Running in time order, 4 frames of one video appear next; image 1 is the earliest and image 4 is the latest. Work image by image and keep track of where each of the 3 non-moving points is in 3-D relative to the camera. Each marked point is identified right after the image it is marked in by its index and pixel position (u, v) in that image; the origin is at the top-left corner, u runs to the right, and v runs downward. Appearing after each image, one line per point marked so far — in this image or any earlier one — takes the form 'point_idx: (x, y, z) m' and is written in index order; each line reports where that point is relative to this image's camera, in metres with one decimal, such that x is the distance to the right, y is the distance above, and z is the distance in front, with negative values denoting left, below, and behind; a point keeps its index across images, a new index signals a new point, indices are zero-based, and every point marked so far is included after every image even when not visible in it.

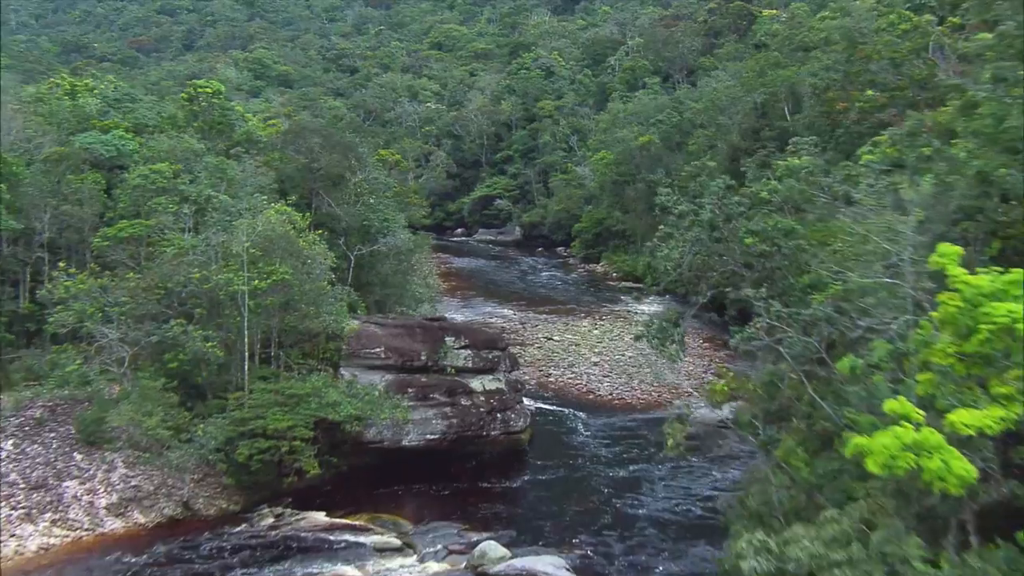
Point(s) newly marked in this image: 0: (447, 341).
0: (-0.8, -0.6, +16.1) m
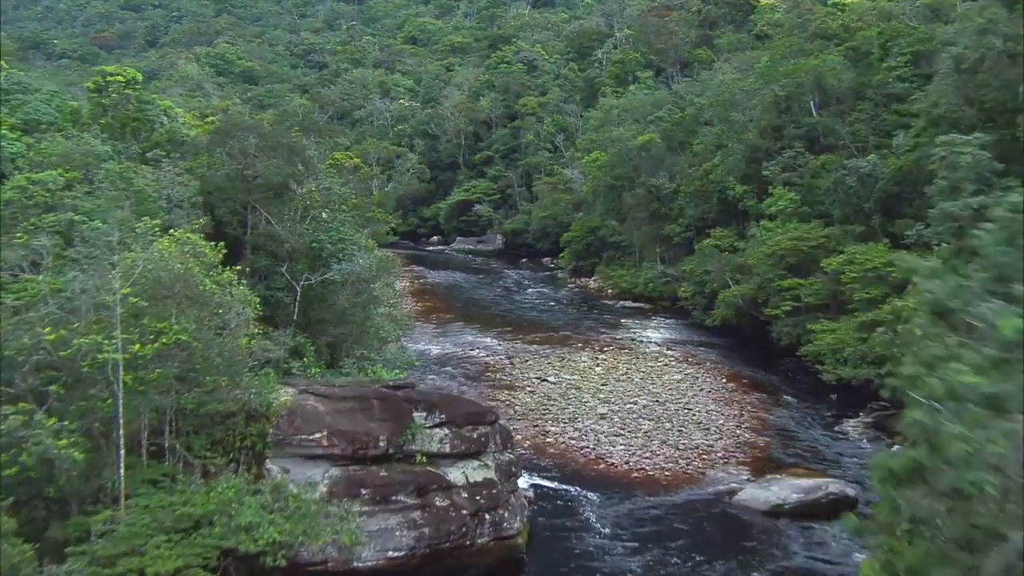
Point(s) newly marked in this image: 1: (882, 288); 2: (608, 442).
0: (-0.8, -1.1, +11.8) m
1: (+5.2, 0.0, +19.4) m
2: (+1.2, -1.9, +17.2) m
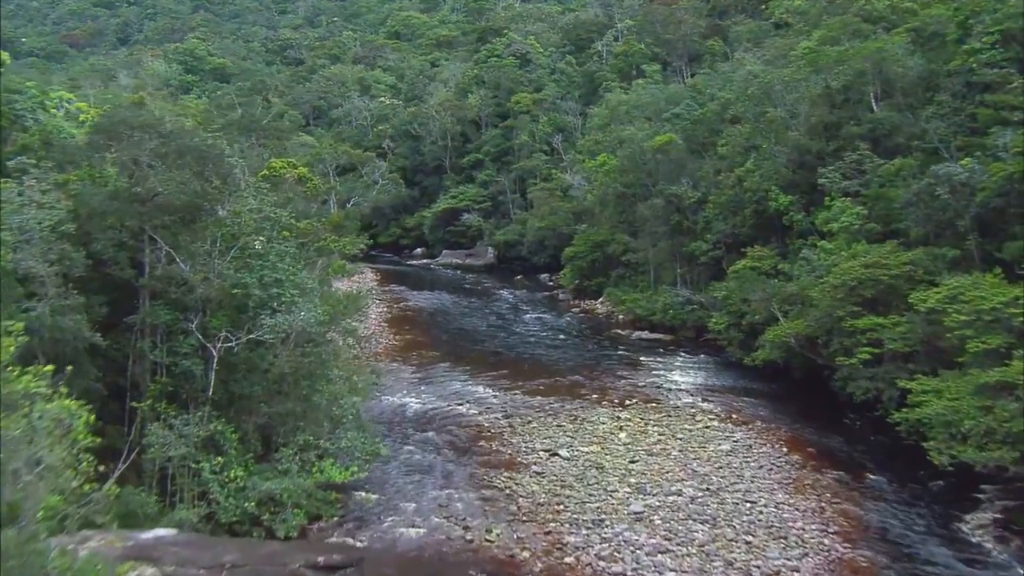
0: (-0.7, -1.7, +6.8) m
1: (+5.3, -0.5, +14.5) m
2: (+1.3, -2.5, +12.3) m
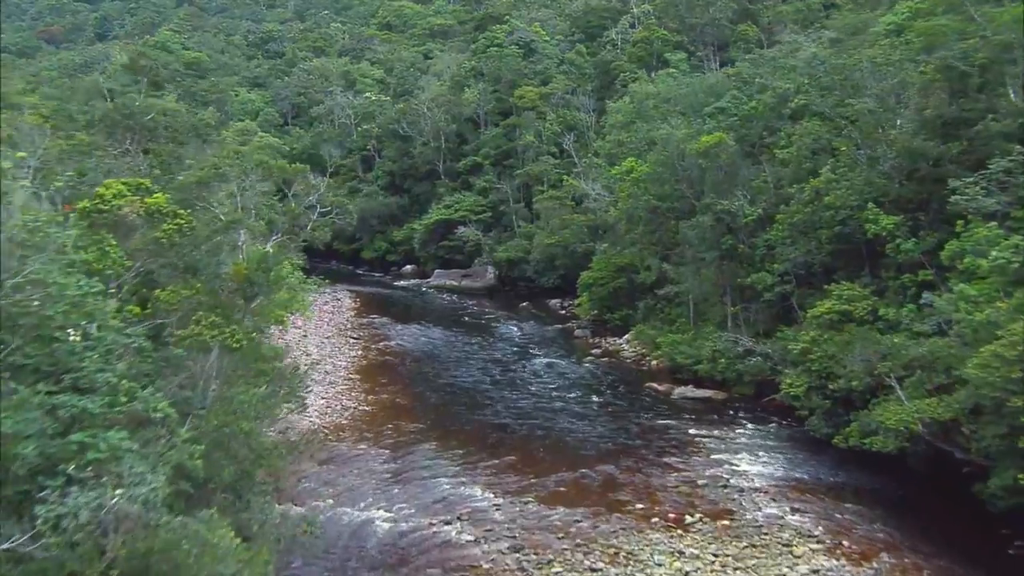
0: (-0.6, -2.3, +0.8) m
1: (+5.4, -1.2, +8.5) m
2: (+1.4, -3.1, +6.3) m
